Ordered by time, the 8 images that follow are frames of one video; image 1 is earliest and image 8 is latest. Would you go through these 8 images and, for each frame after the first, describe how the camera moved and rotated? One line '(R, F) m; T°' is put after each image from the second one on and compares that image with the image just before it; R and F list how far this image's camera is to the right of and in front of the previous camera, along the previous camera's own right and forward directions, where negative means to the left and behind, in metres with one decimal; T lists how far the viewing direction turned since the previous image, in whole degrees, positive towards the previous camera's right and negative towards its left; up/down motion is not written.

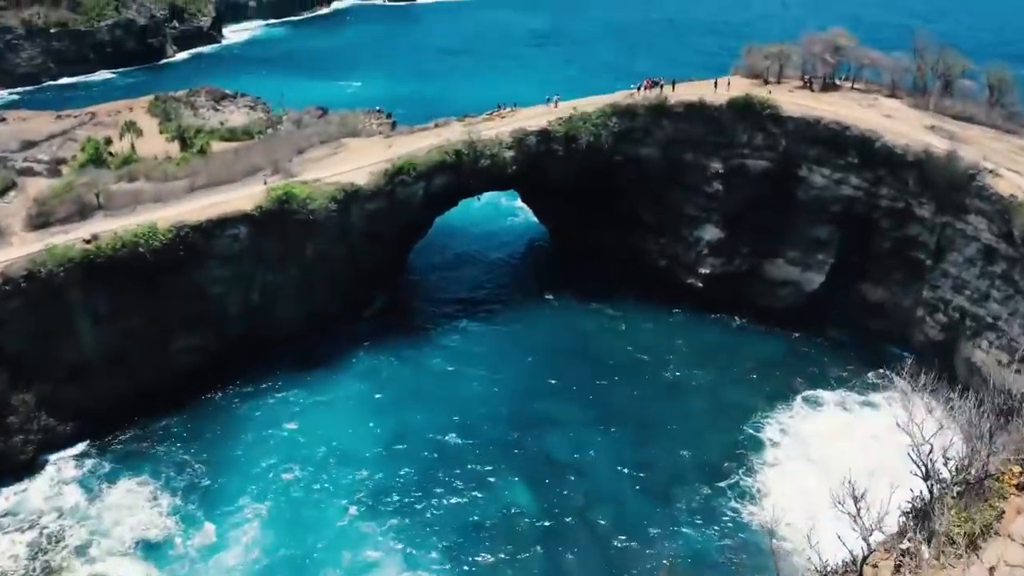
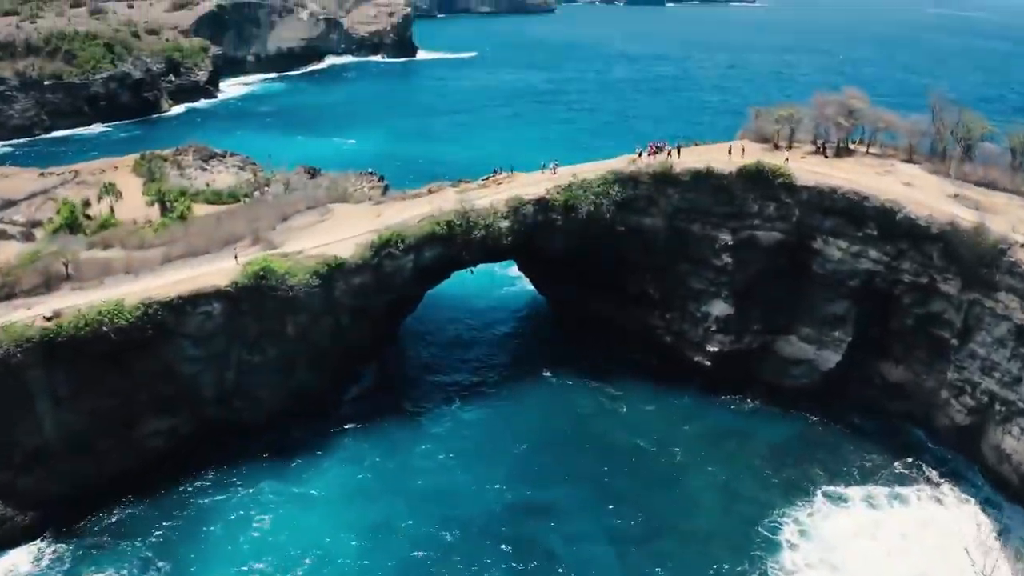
(+0.1, +1.9) m; 0°
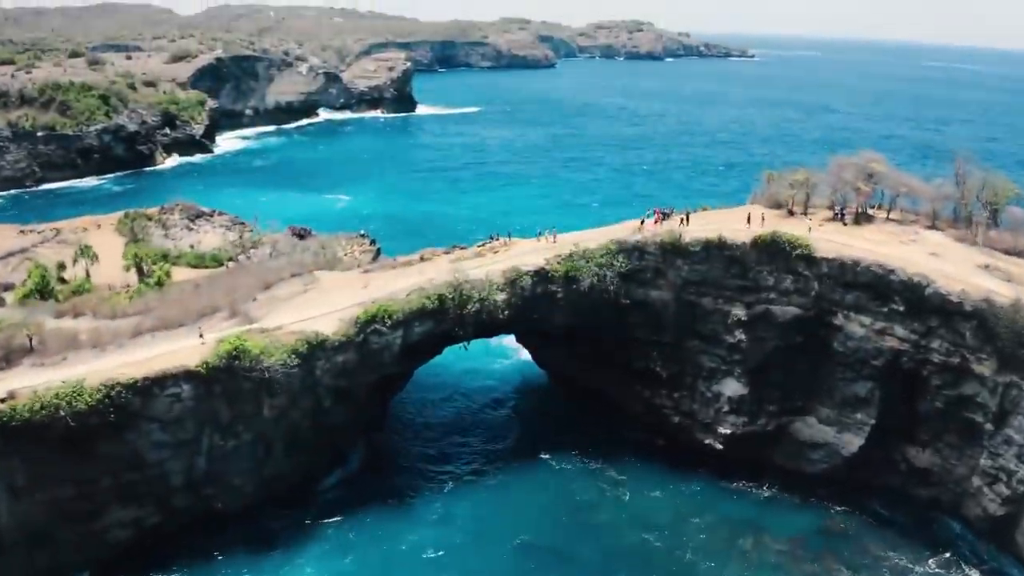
(+0.1, +1.9) m; 0°
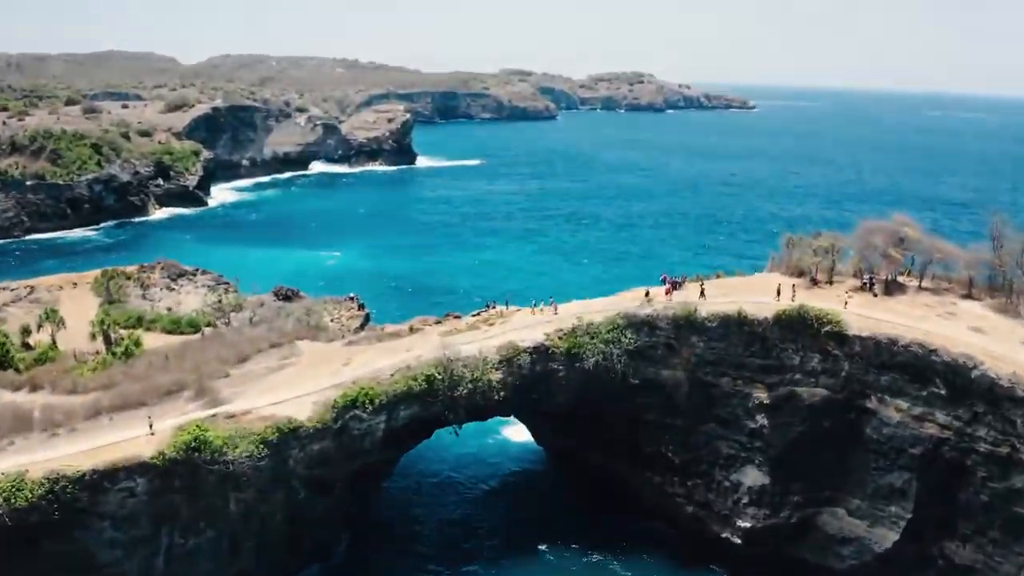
(+0.1, +2.4) m; 0°
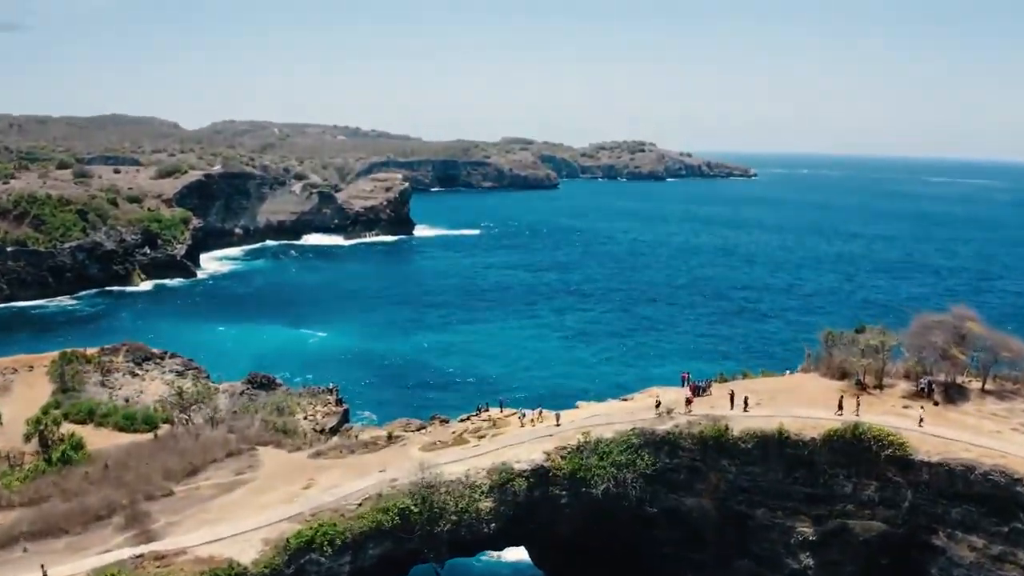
(+0.1, +3.6) m; 0°
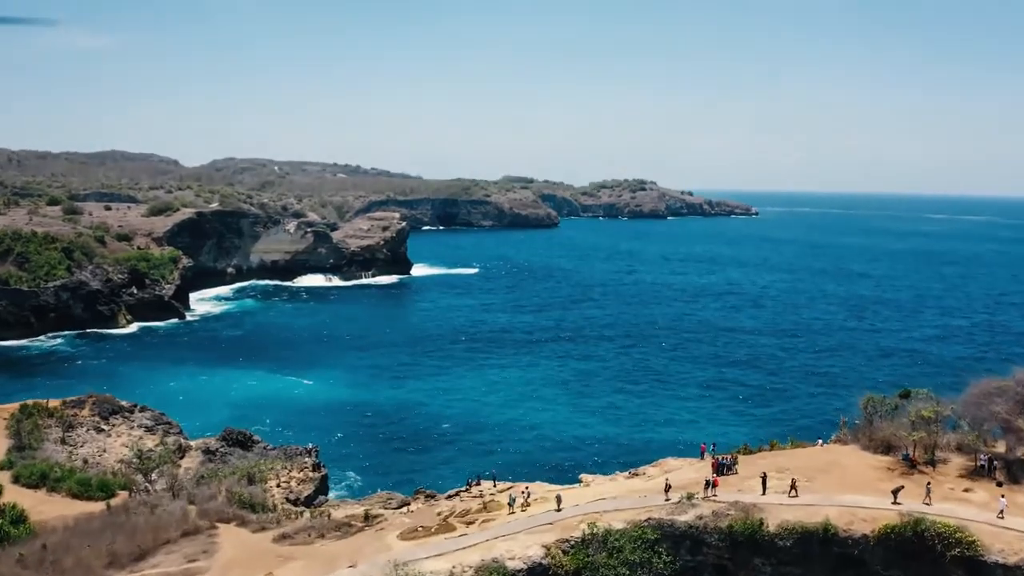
(+0.1, +2.7) m; 0°
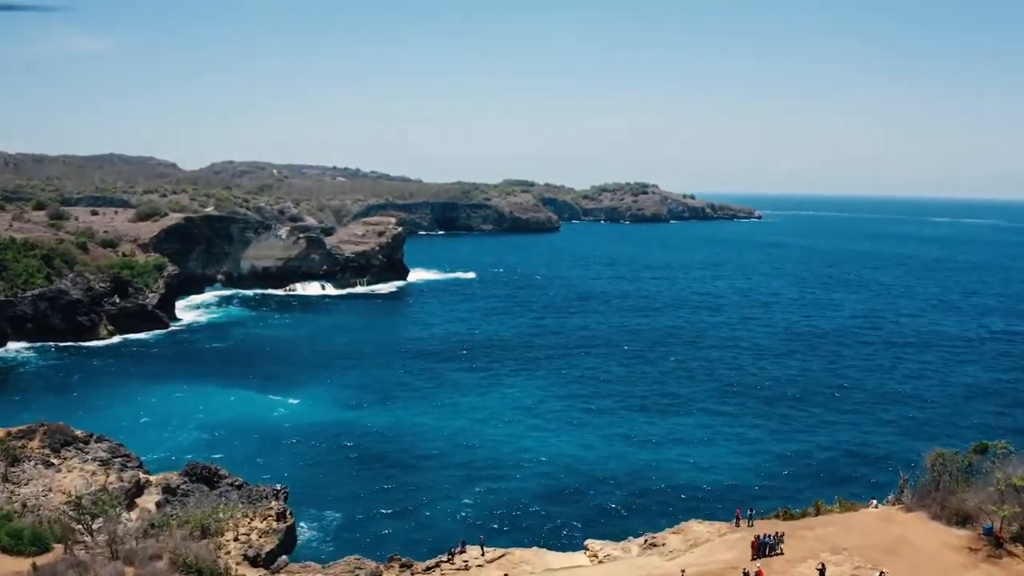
(+0.1, +3.5) m; 0°
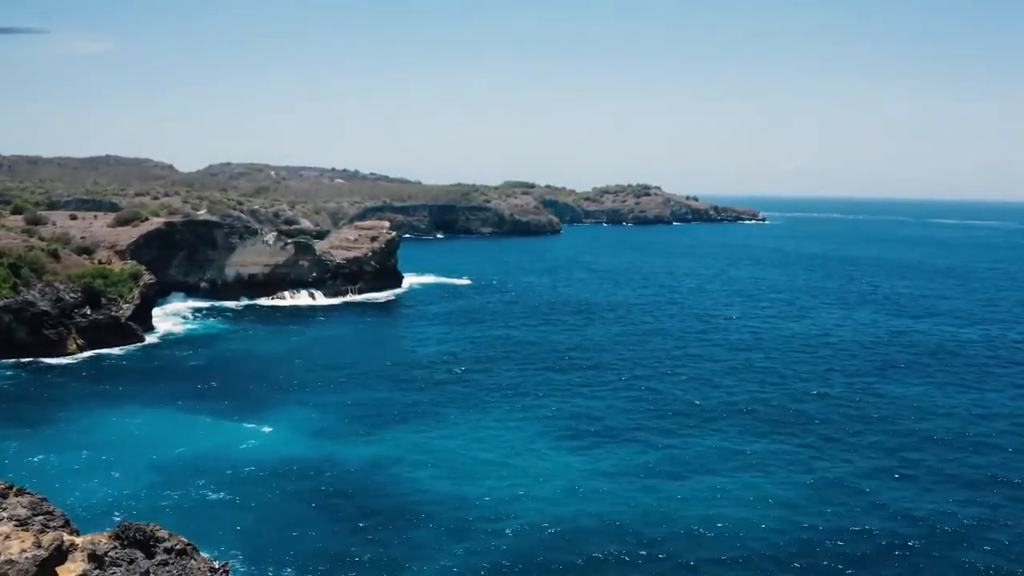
(+0.2, +4.9) m; 0°
